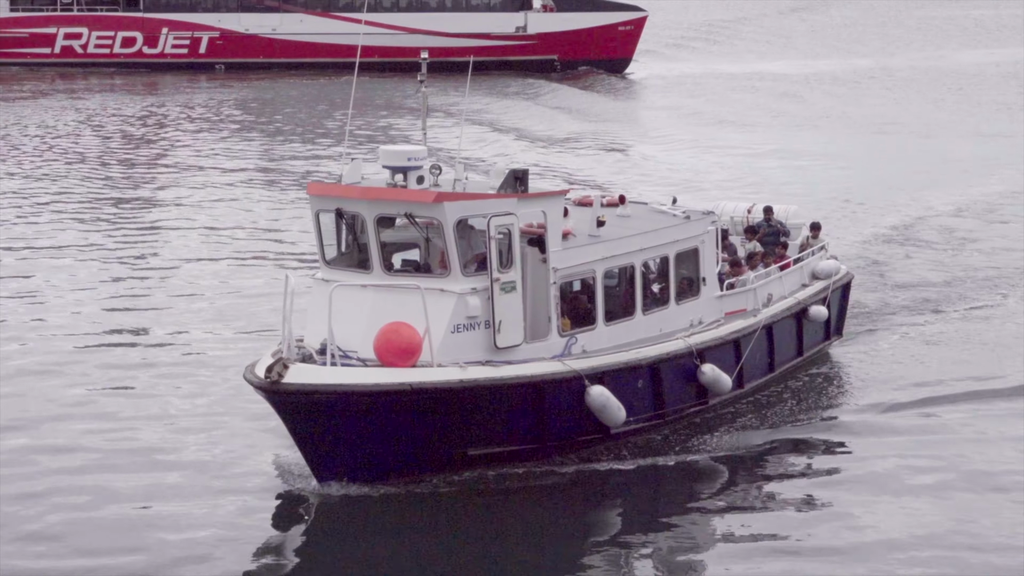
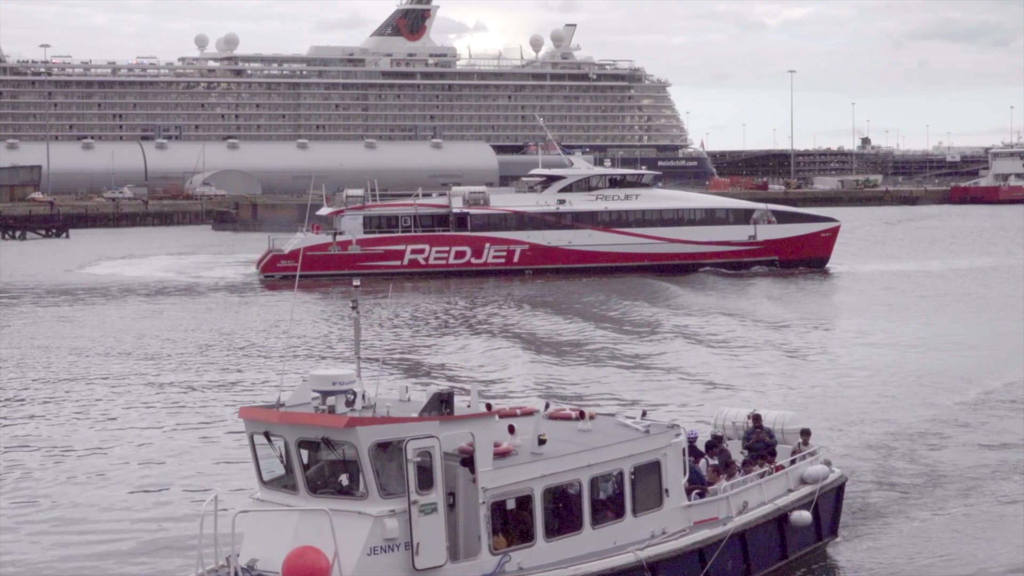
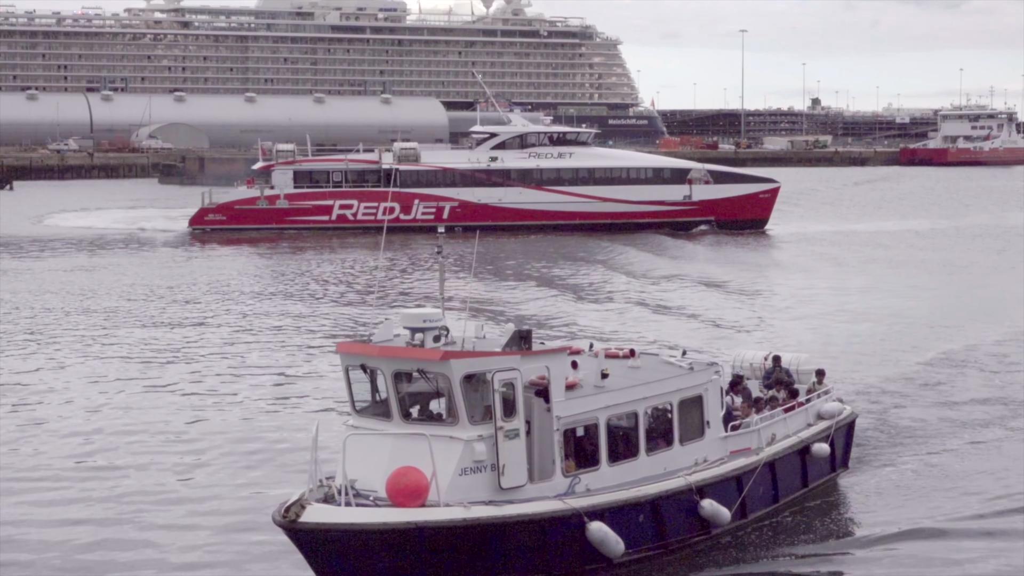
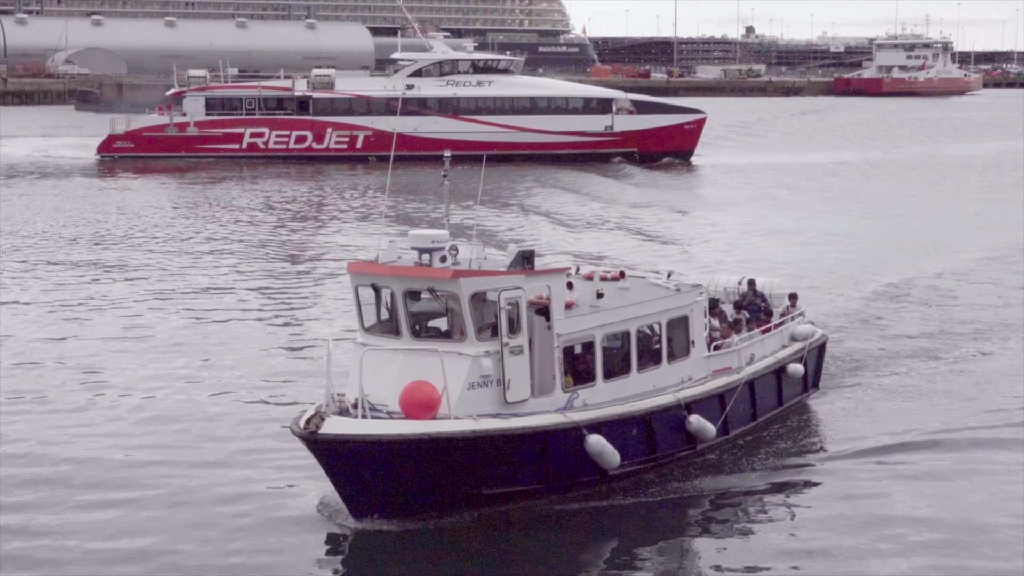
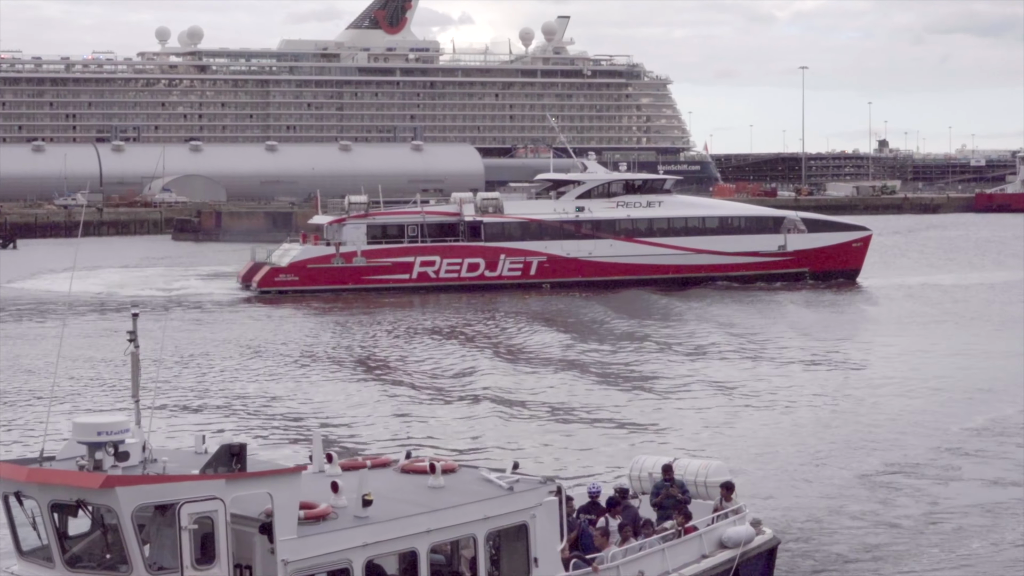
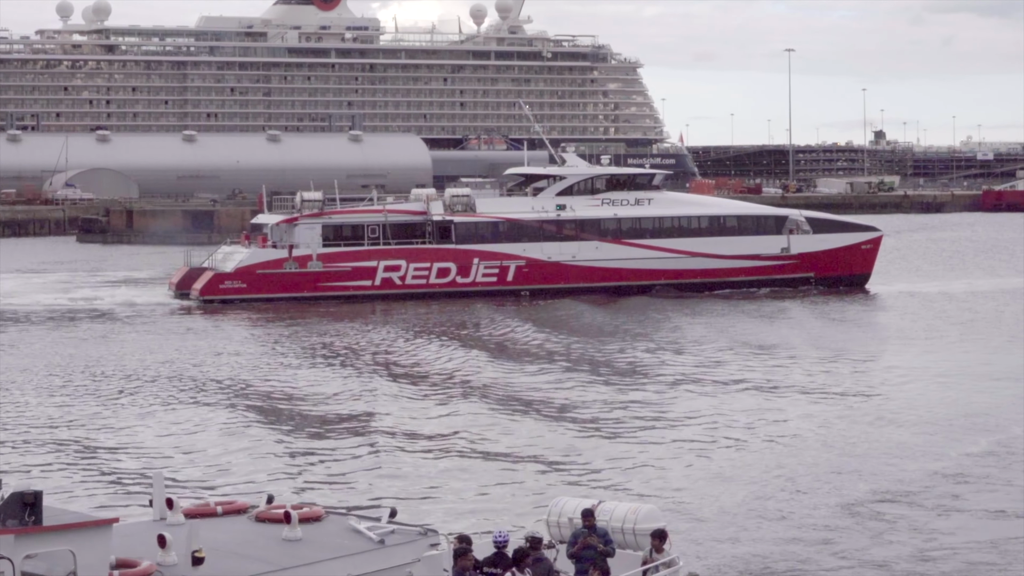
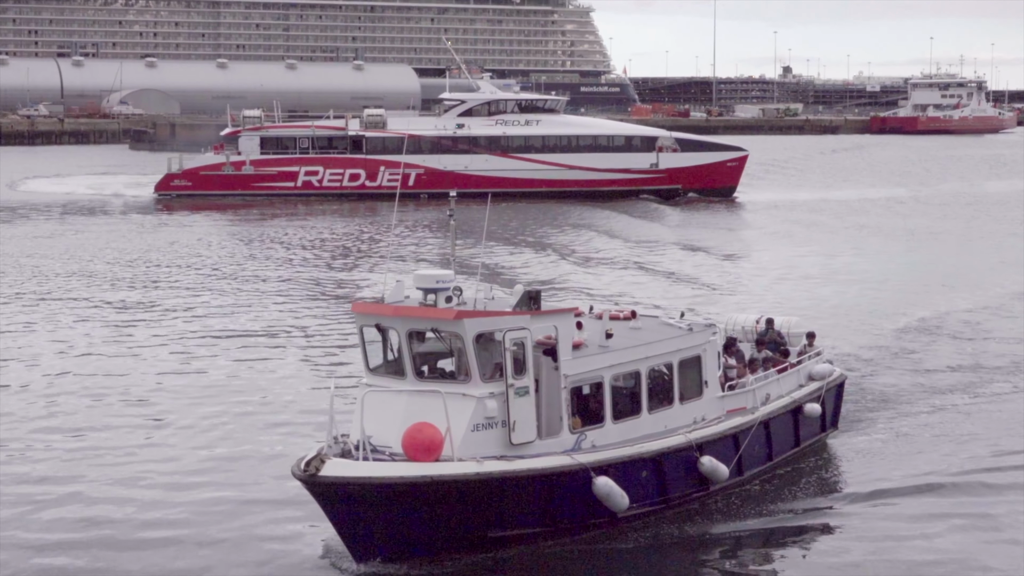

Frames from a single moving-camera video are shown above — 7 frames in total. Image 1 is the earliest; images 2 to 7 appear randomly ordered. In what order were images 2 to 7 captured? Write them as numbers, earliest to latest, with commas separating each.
4, 7, 3, 2, 5, 6
